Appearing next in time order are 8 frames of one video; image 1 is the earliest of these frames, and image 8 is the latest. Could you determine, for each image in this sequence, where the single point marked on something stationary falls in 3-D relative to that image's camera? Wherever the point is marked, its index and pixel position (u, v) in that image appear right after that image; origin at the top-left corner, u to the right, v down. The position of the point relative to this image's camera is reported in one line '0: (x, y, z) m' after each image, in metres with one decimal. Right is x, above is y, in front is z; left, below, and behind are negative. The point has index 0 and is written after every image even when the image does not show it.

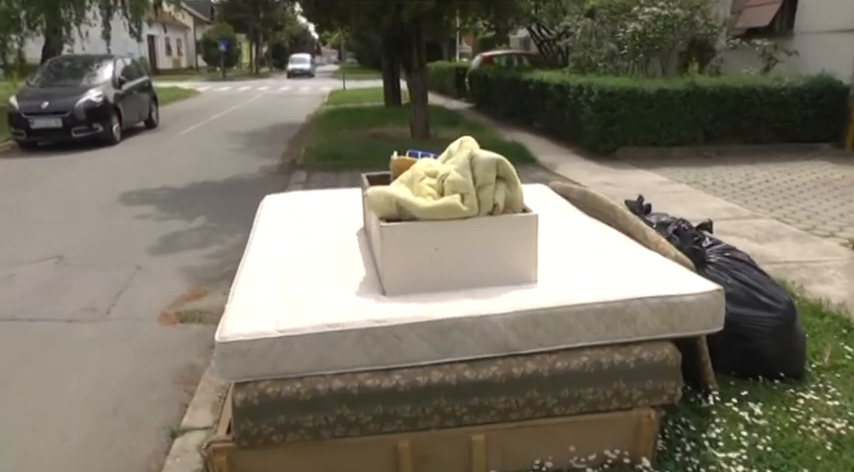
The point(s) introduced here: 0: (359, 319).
0: (-0.3, -0.3, +2.4) m
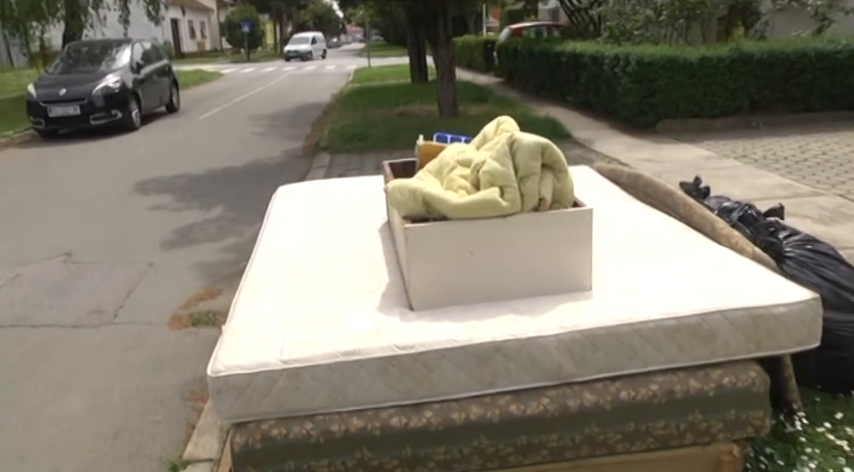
0: (-0.2, -0.3, +2.0) m
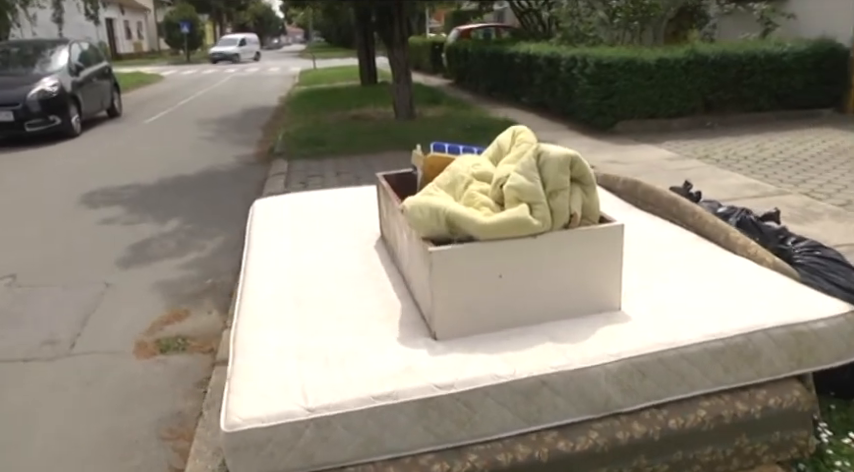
0: (0.0, -0.4, +1.8) m
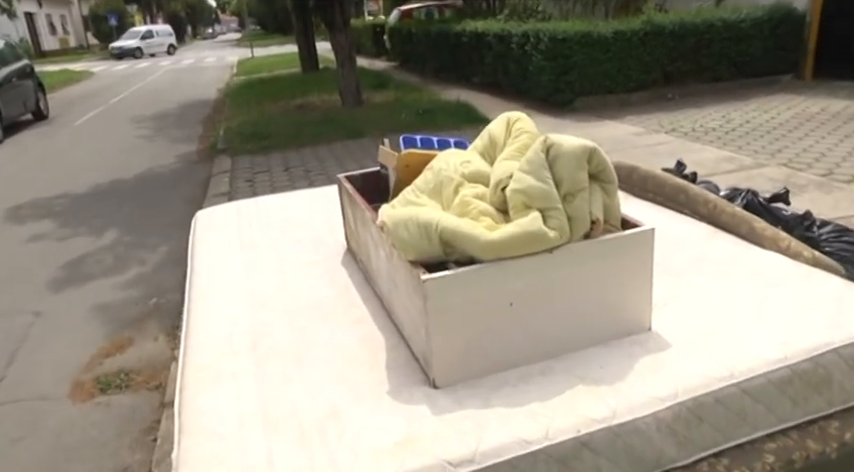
0: (0.0, -0.5, +1.4) m
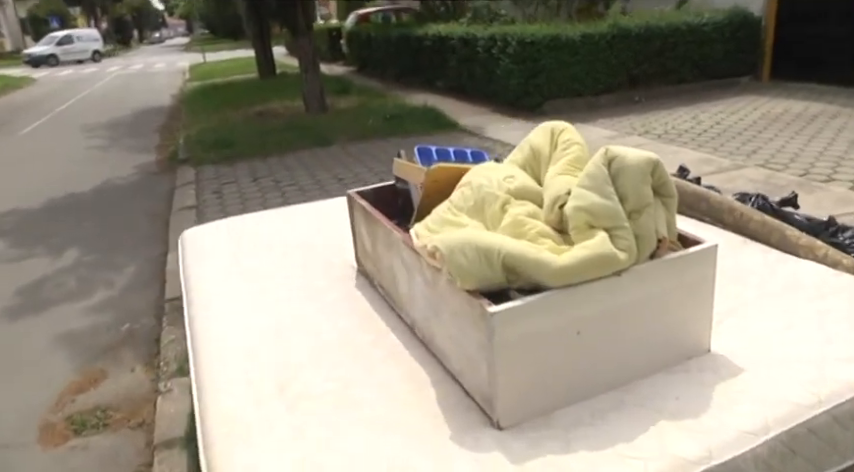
0: (+0.2, -0.5, +1.2) m
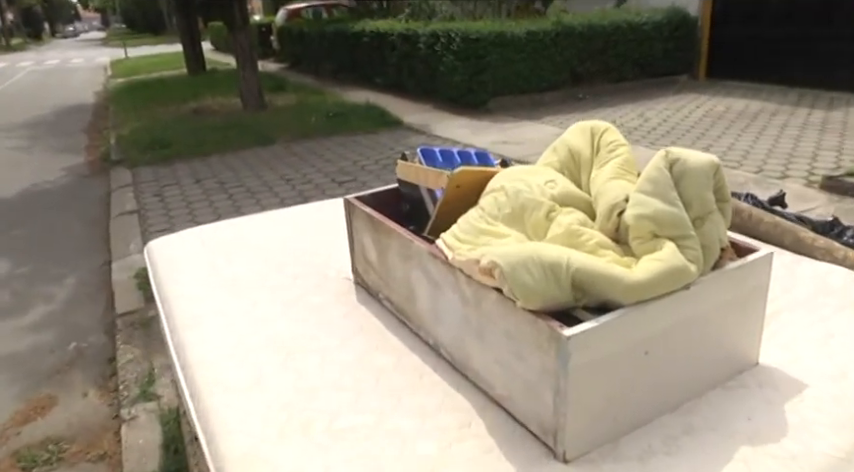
0: (+0.3, -0.6, +1.1) m
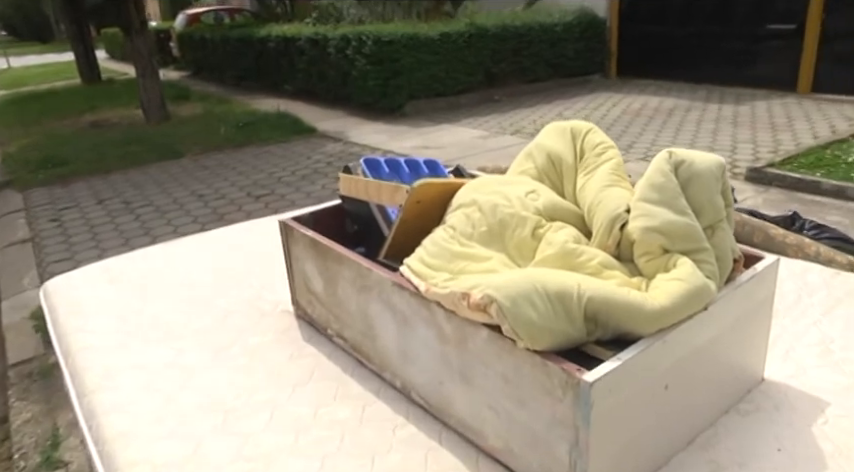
0: (+0.4, -0.6, +0.8) m
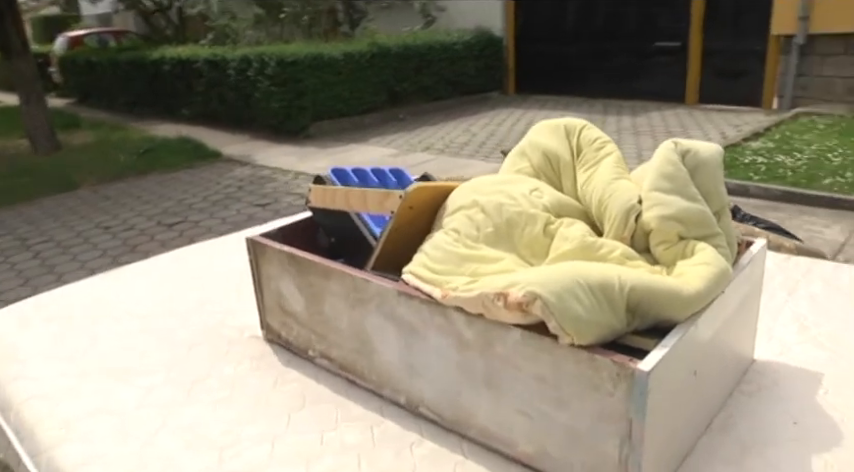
0: (+0.5, -0.6, +0.8) m
